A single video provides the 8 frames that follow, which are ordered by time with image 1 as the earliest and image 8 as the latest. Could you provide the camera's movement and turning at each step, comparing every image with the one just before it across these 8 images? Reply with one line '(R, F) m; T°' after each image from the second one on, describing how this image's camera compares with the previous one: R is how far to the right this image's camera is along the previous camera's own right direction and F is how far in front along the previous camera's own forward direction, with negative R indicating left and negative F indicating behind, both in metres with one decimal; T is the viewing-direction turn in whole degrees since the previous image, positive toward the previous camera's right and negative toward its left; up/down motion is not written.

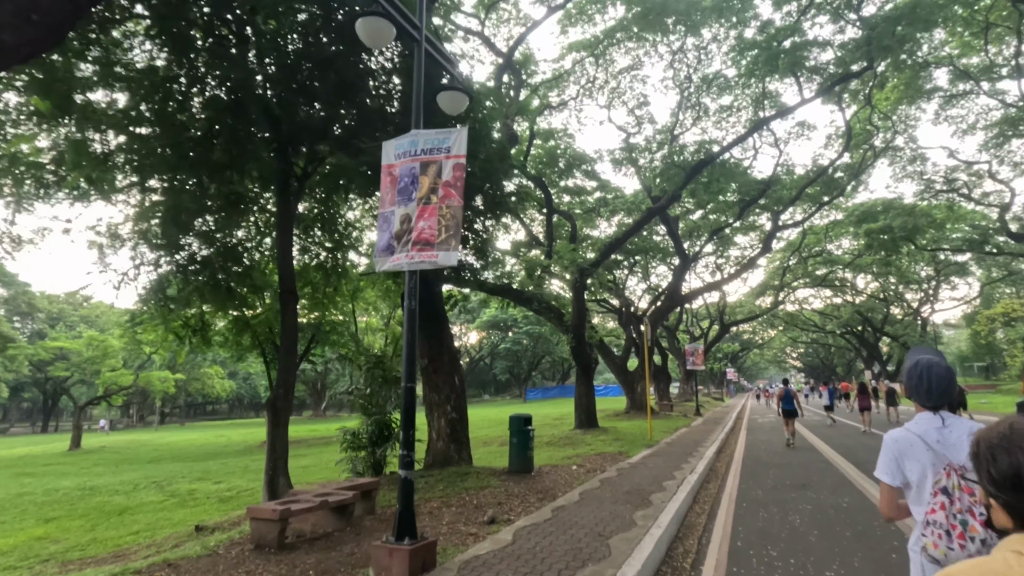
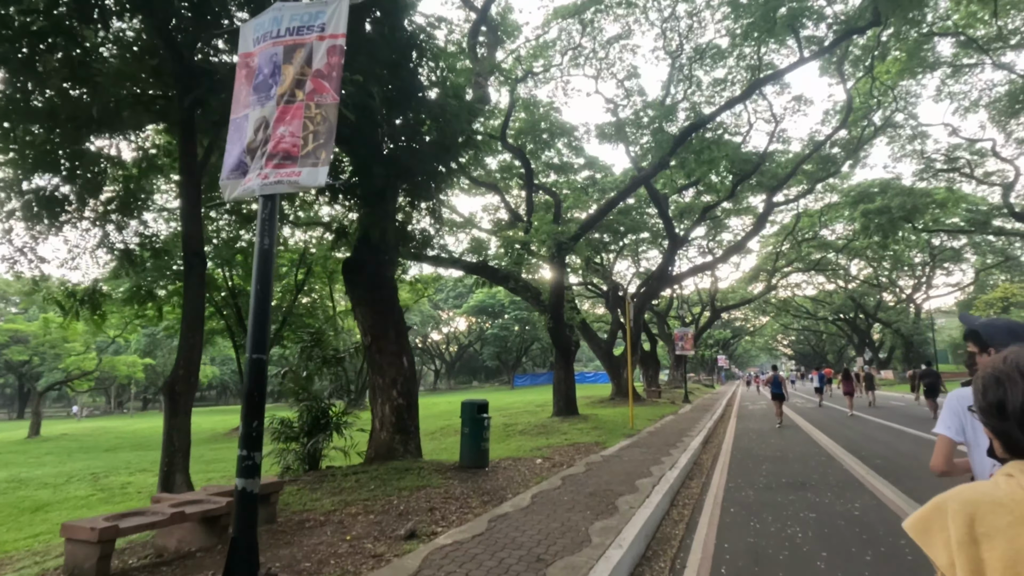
(+0.6, +1.5) m; +1°
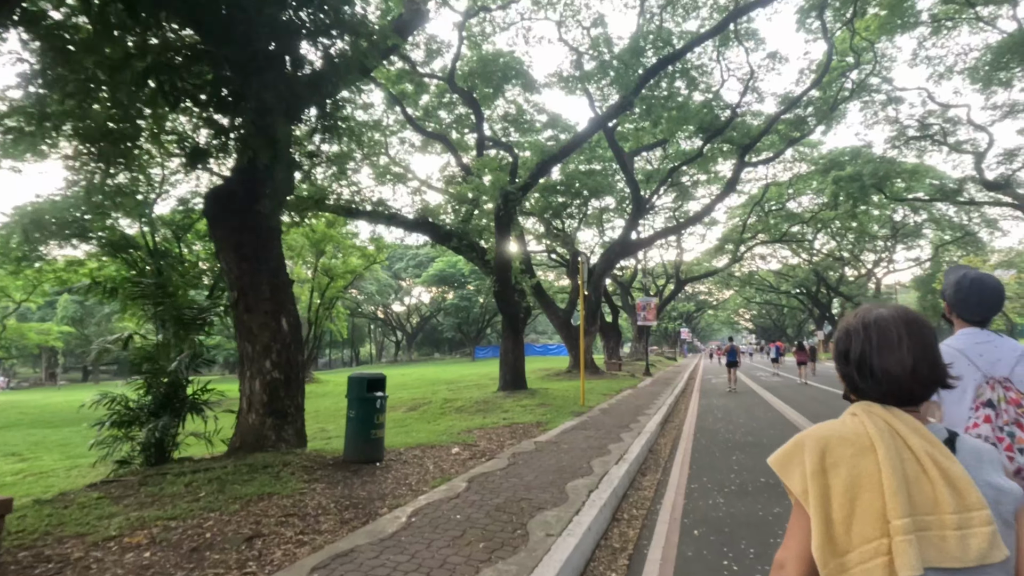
(+0.8, +2.1) m; +3°
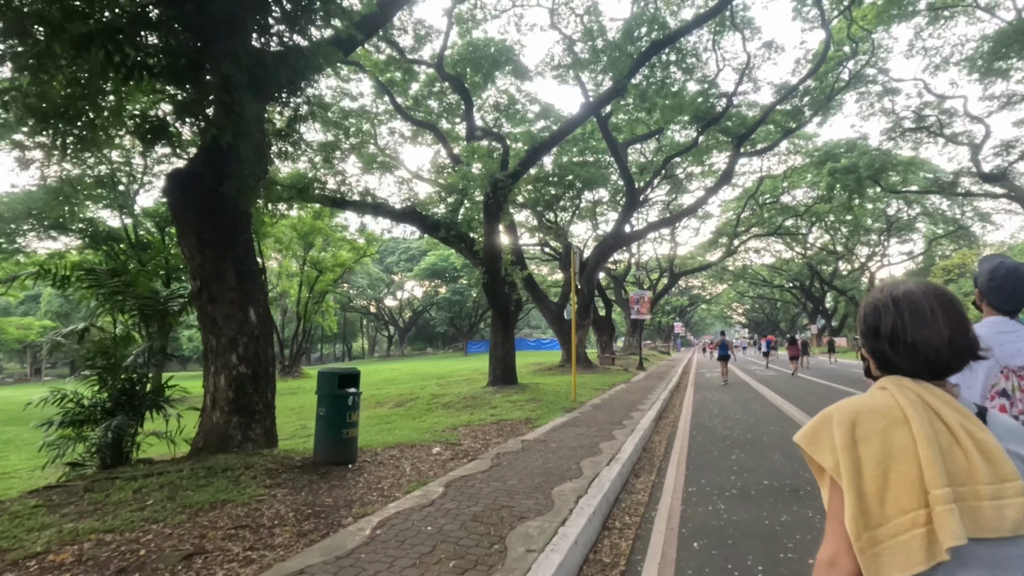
(+0.1, +0.5) m; +1°
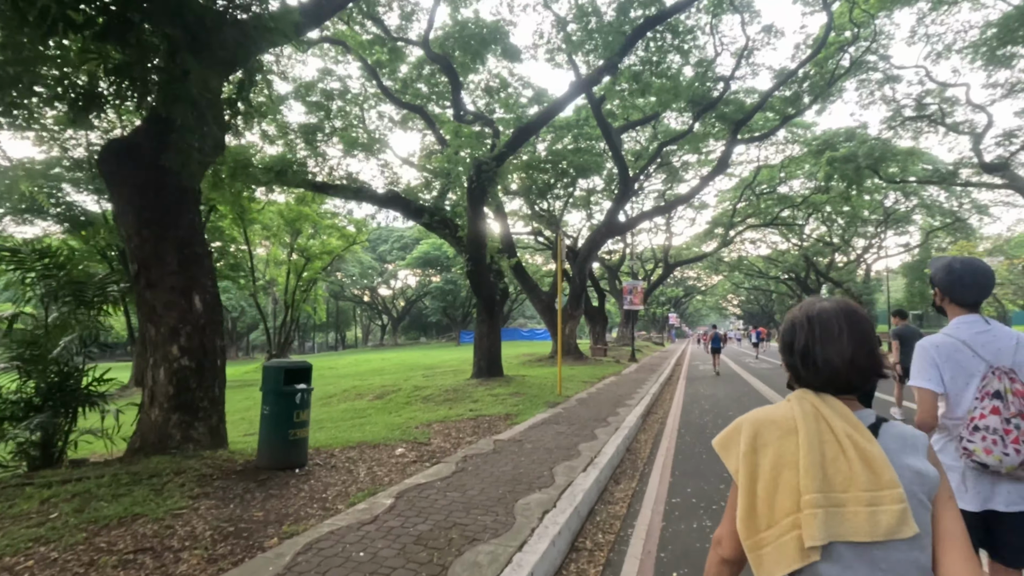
(+0.3, +0.6) m; 0°
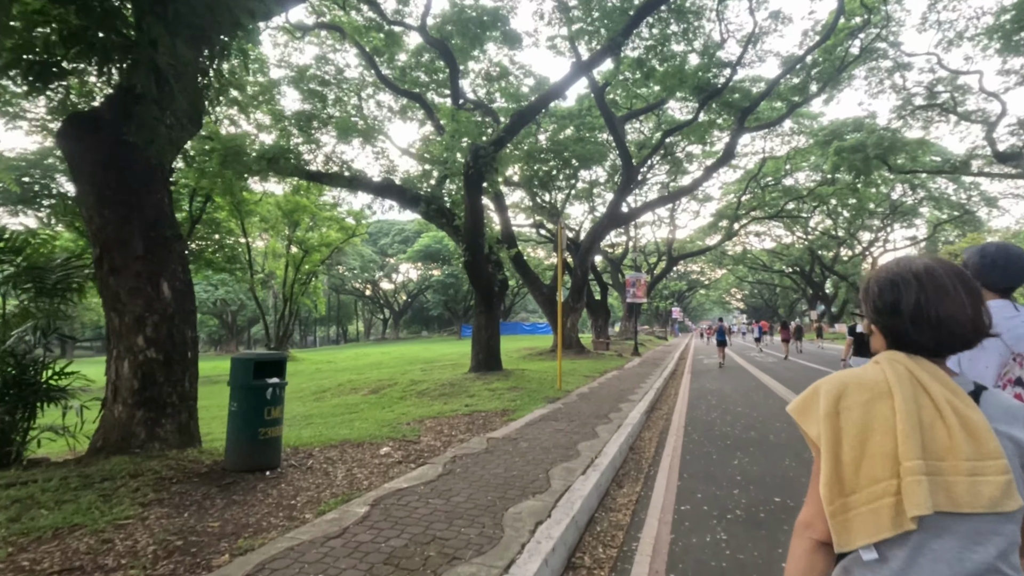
(+0.1, +0.5) m; 0°
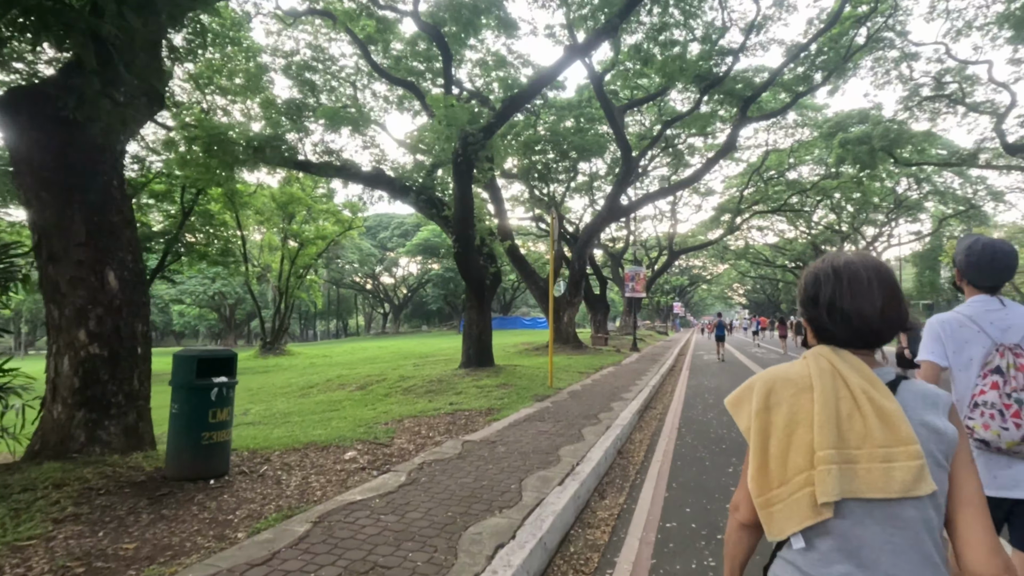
(+0.3, +0.5) m; 0°
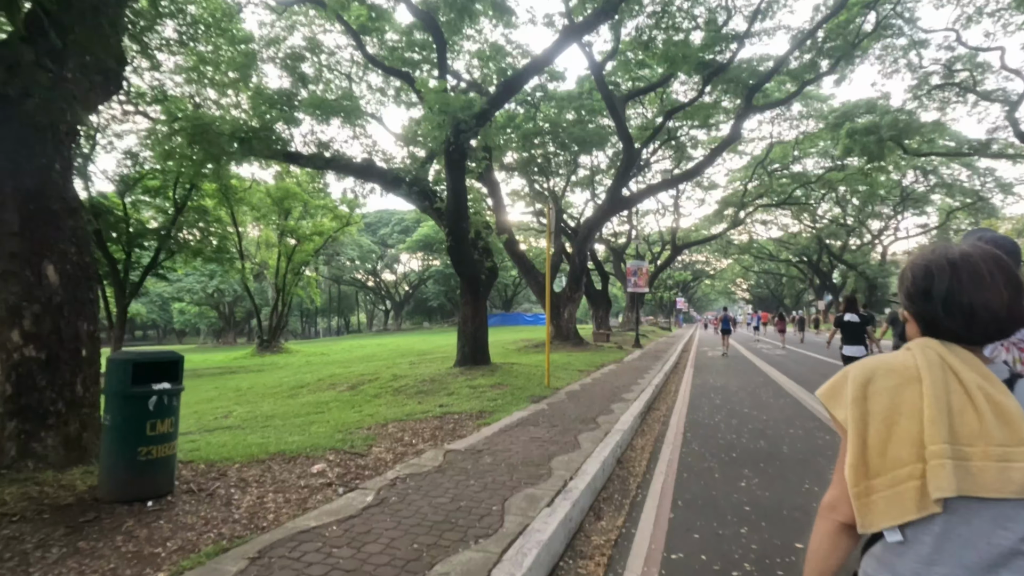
(+0.2, +0.6) m; 0°
